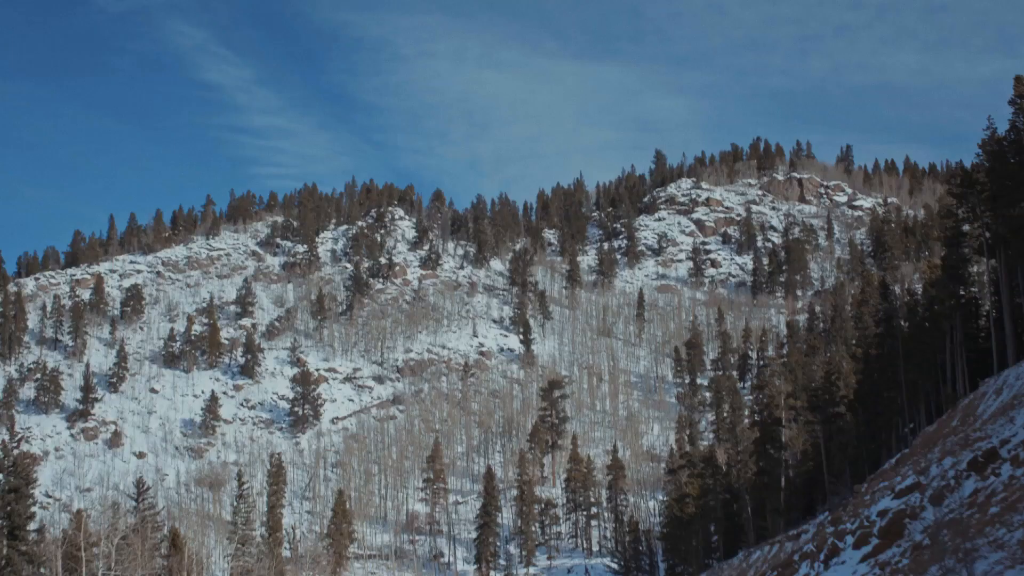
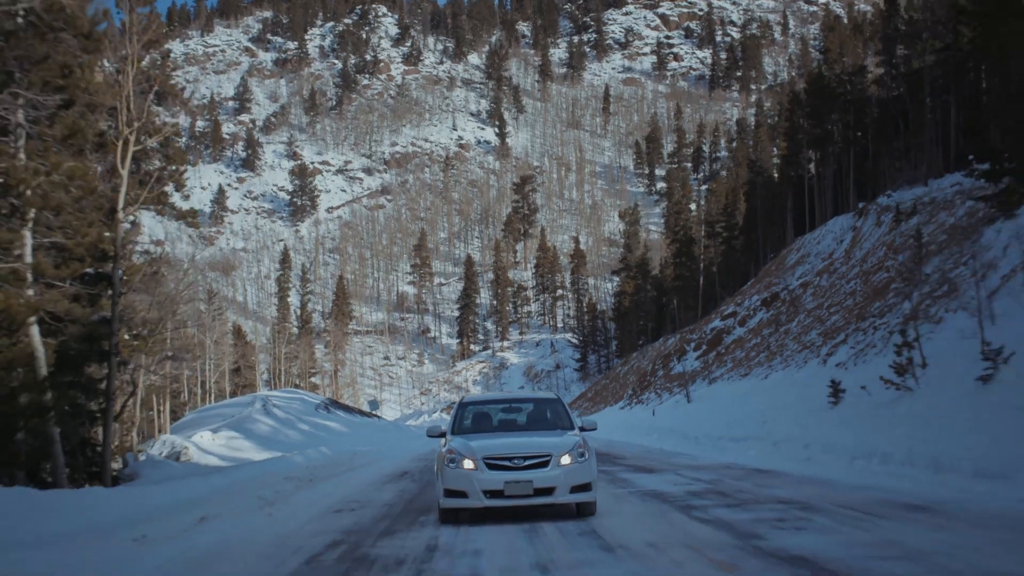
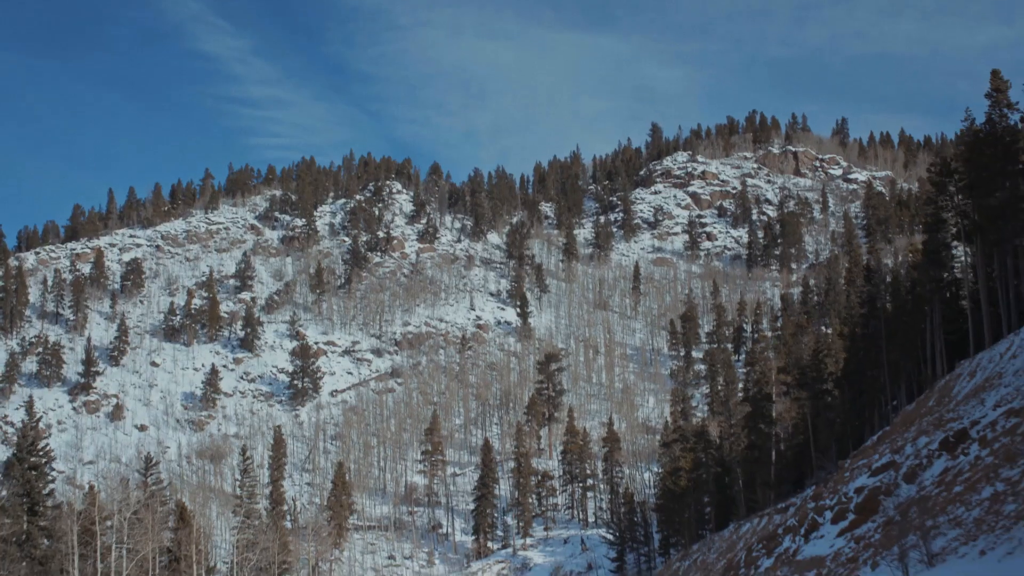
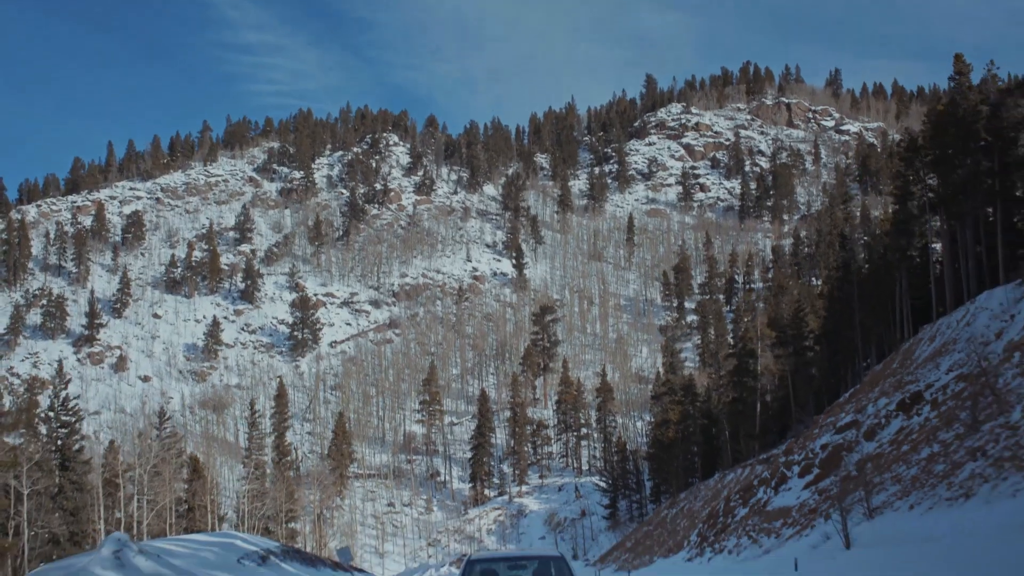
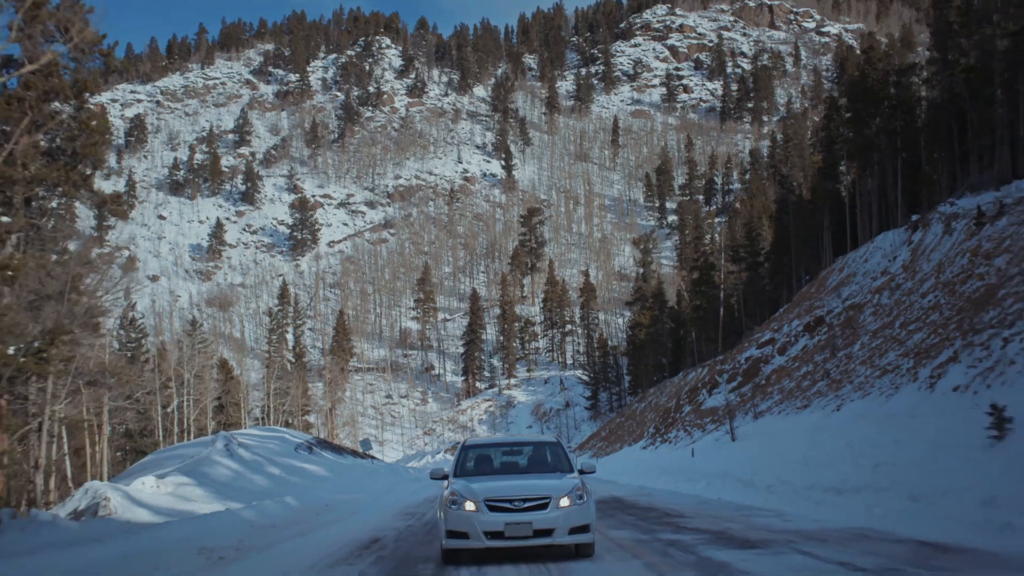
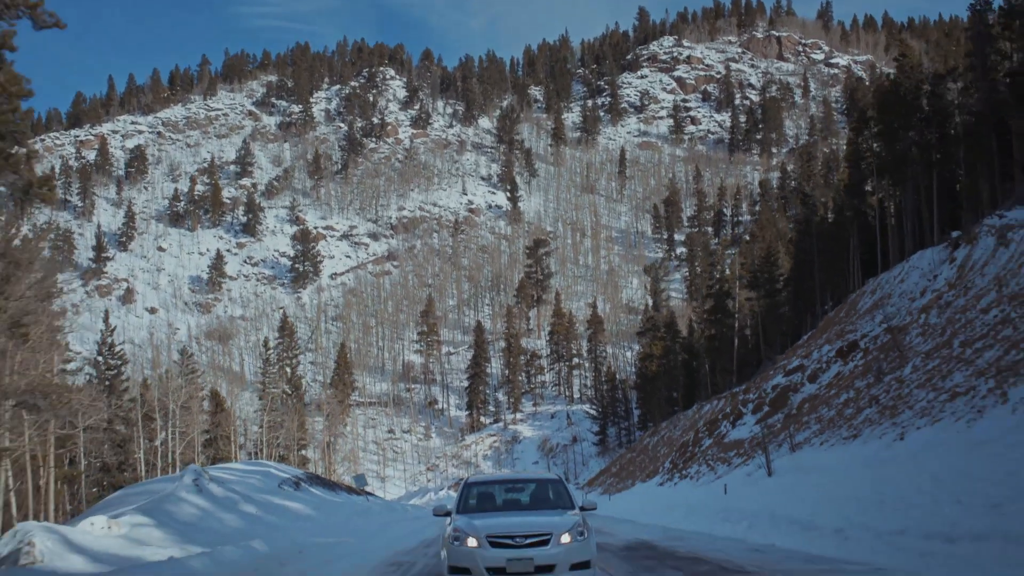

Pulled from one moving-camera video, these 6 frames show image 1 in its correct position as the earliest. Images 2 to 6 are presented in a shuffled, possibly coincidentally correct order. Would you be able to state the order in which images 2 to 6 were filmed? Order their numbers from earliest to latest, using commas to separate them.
3, 4, 6, 5, 2
